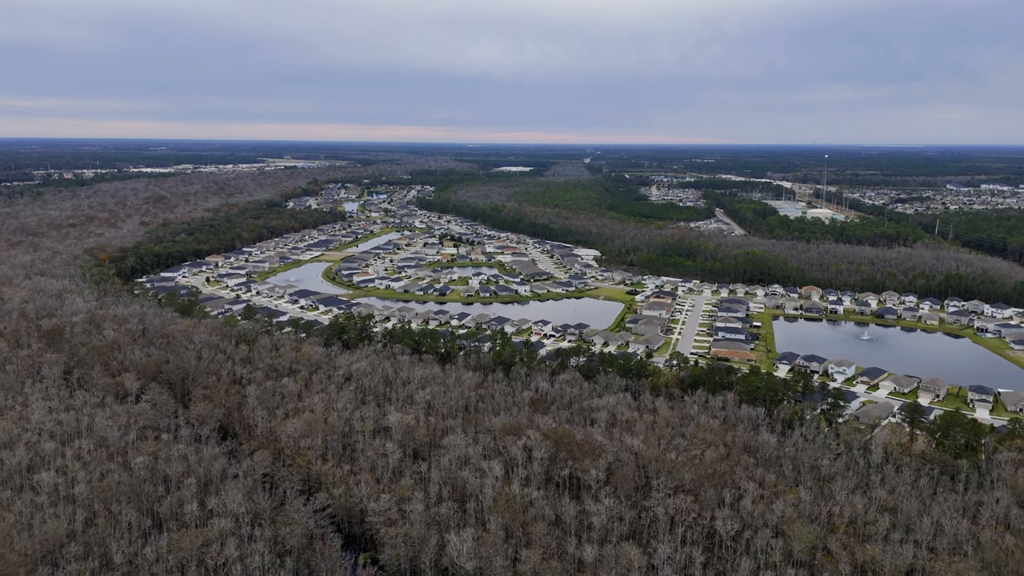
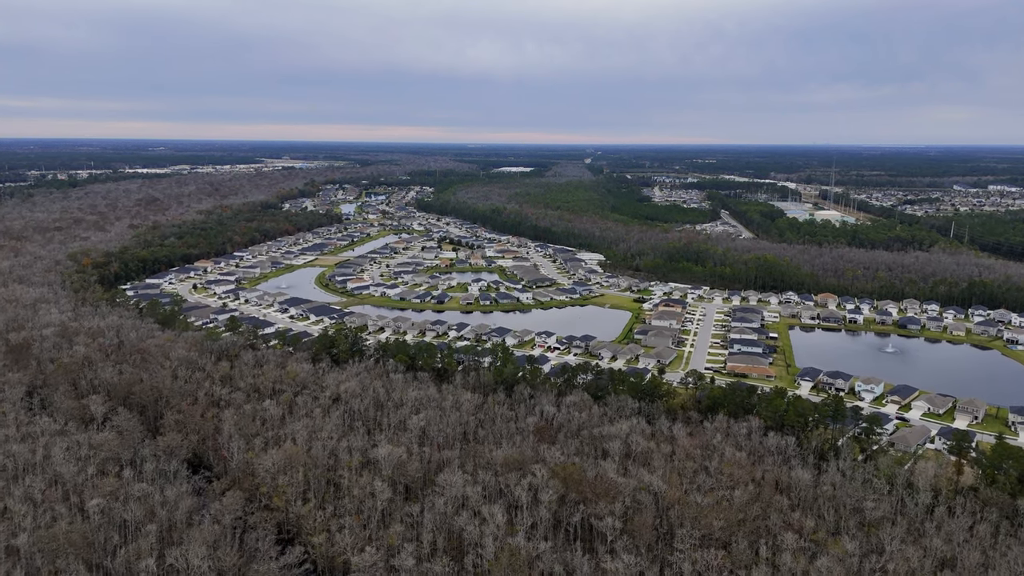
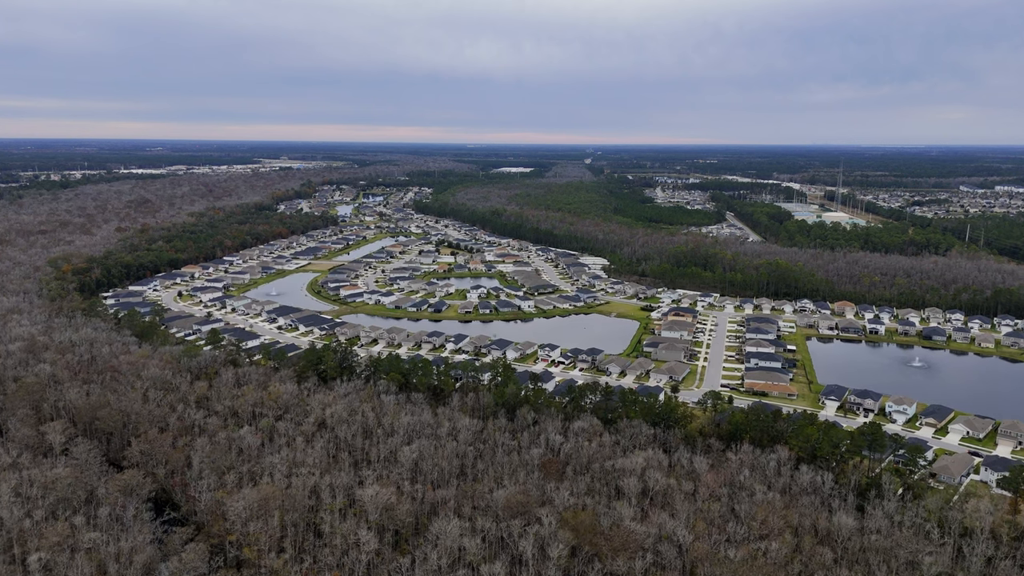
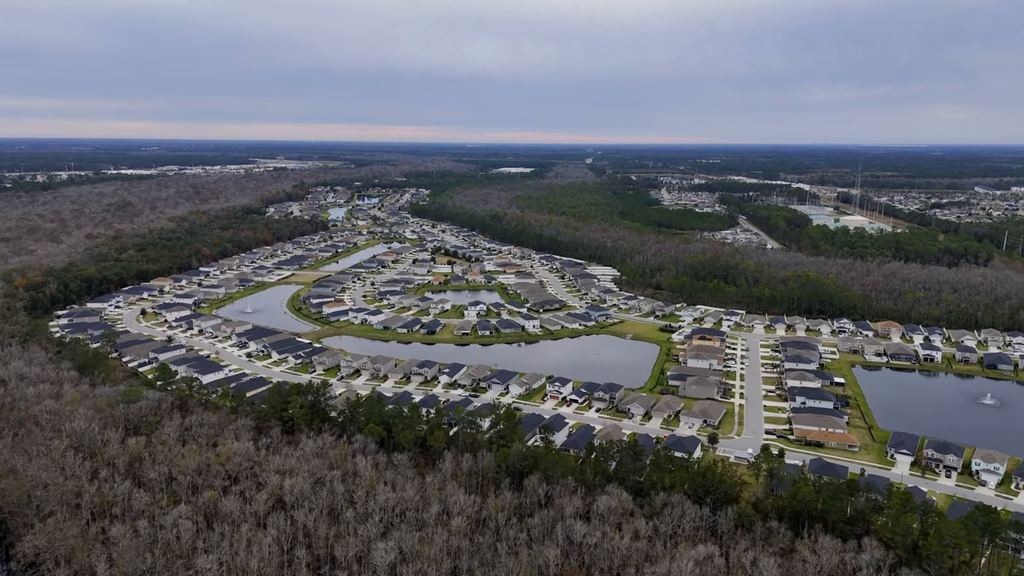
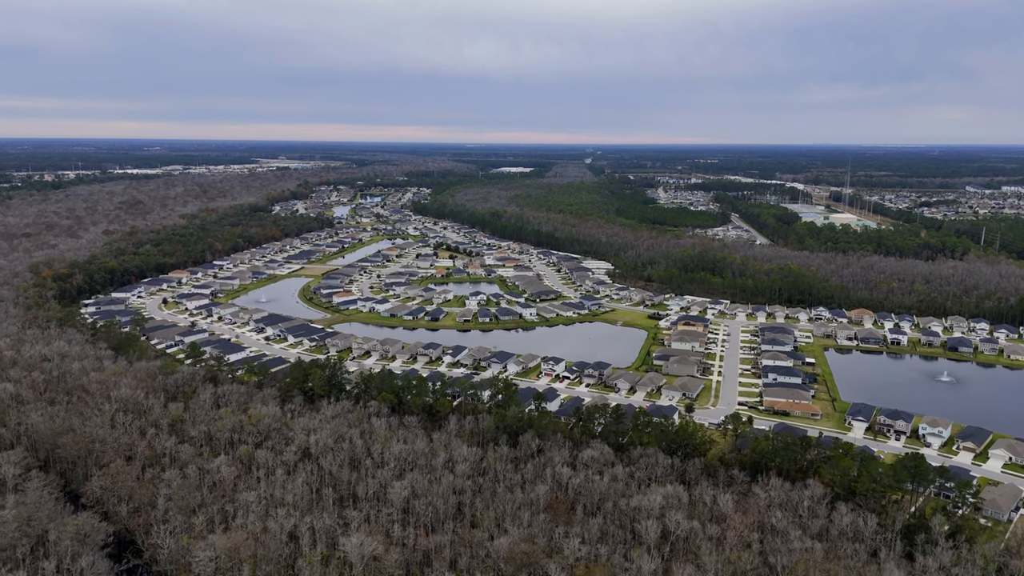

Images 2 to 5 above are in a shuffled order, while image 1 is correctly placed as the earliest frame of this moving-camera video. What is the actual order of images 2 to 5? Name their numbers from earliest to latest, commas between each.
2, 3, 5, 4
